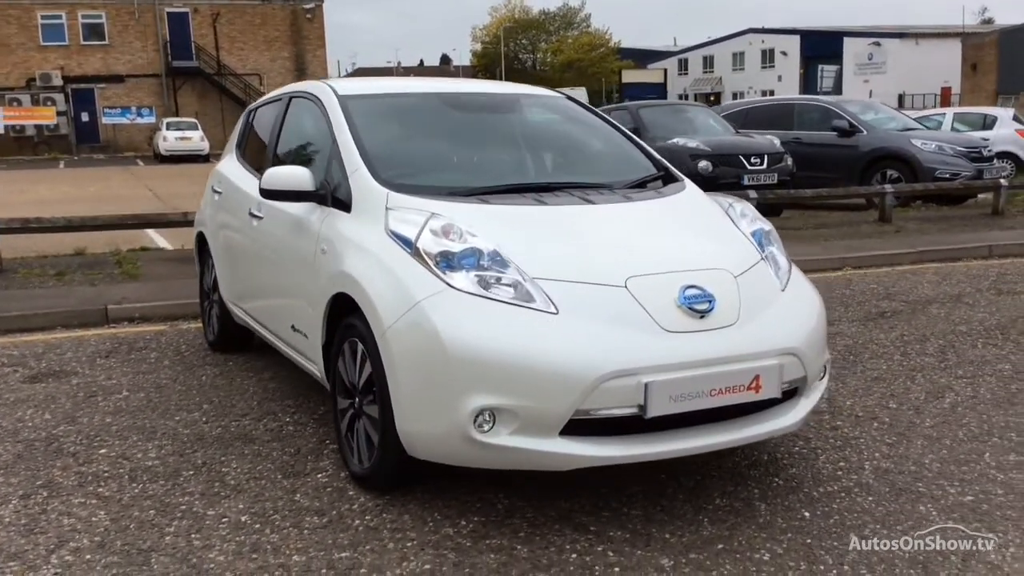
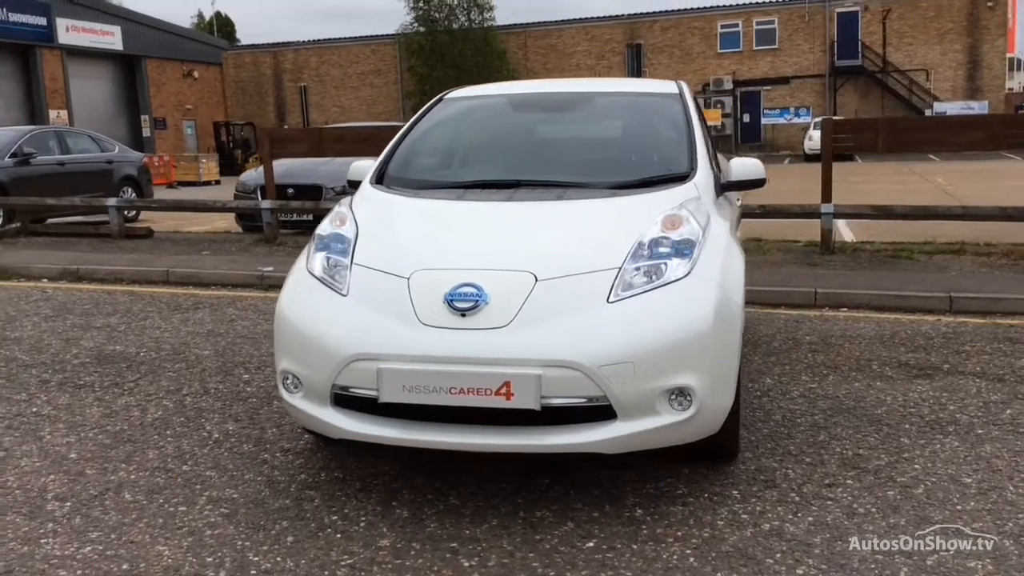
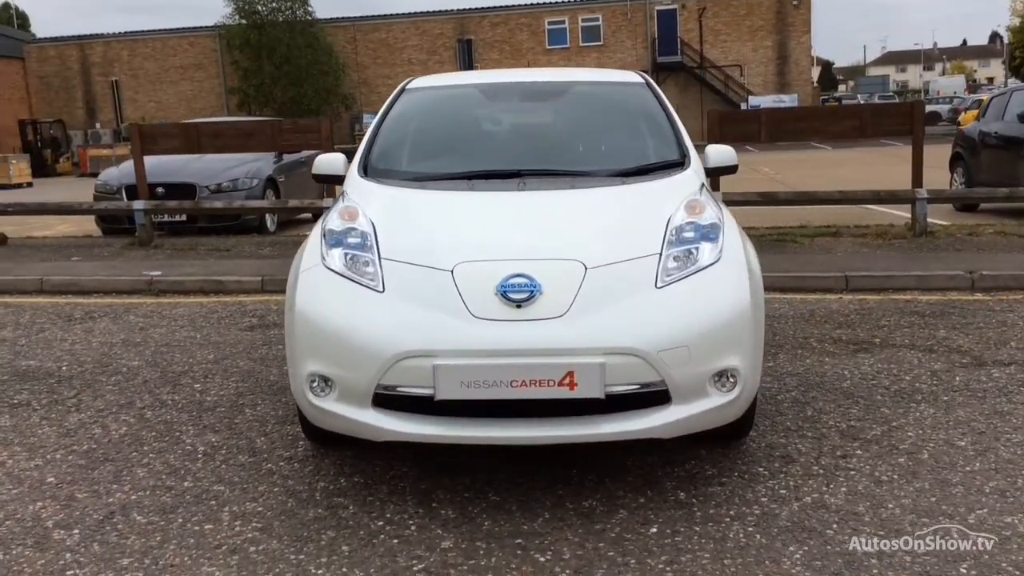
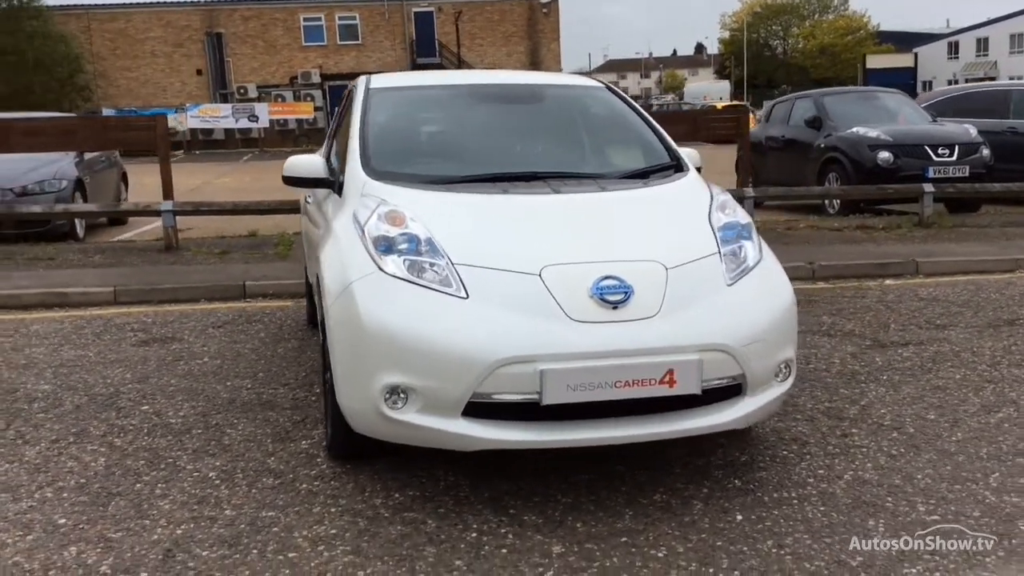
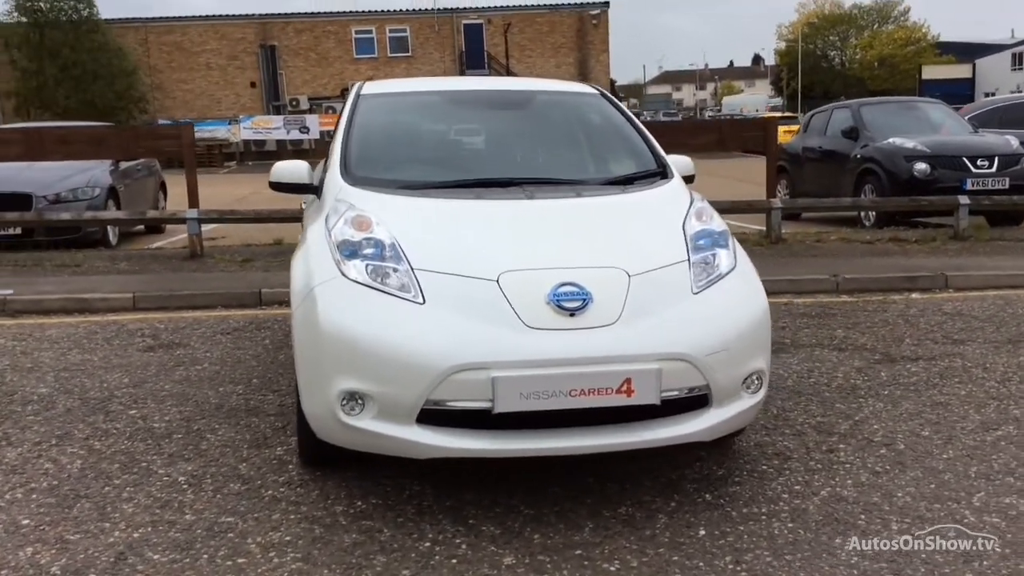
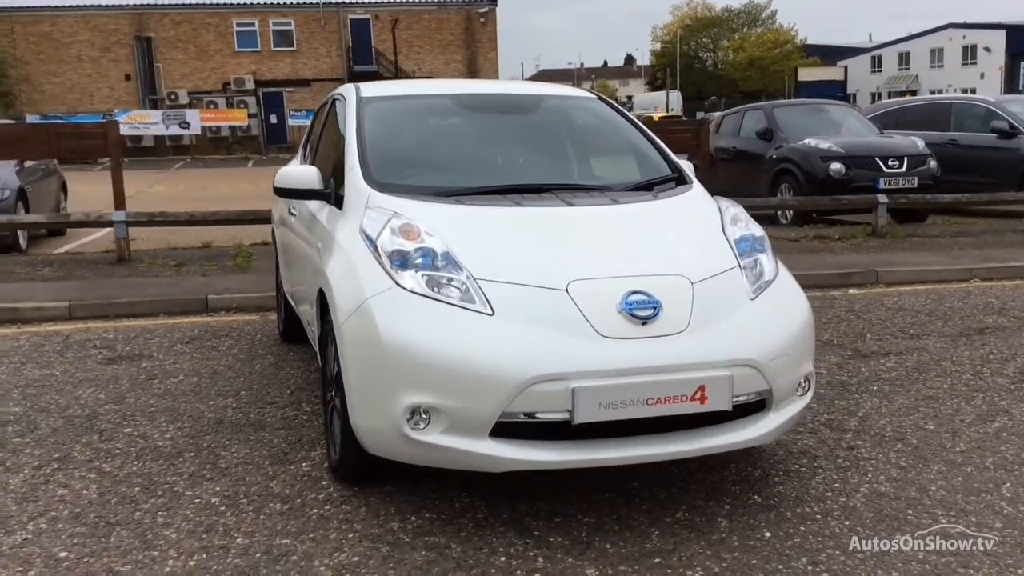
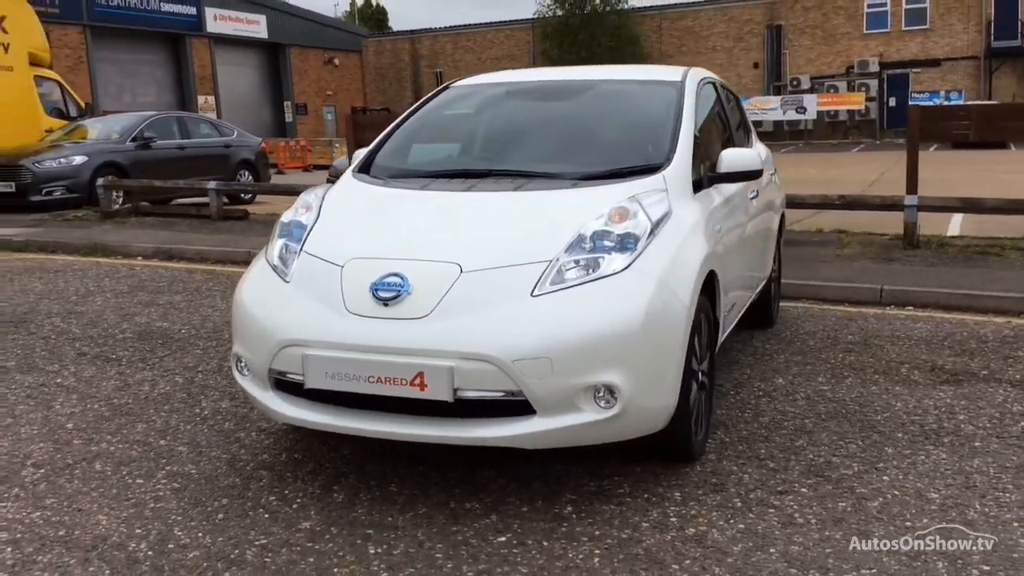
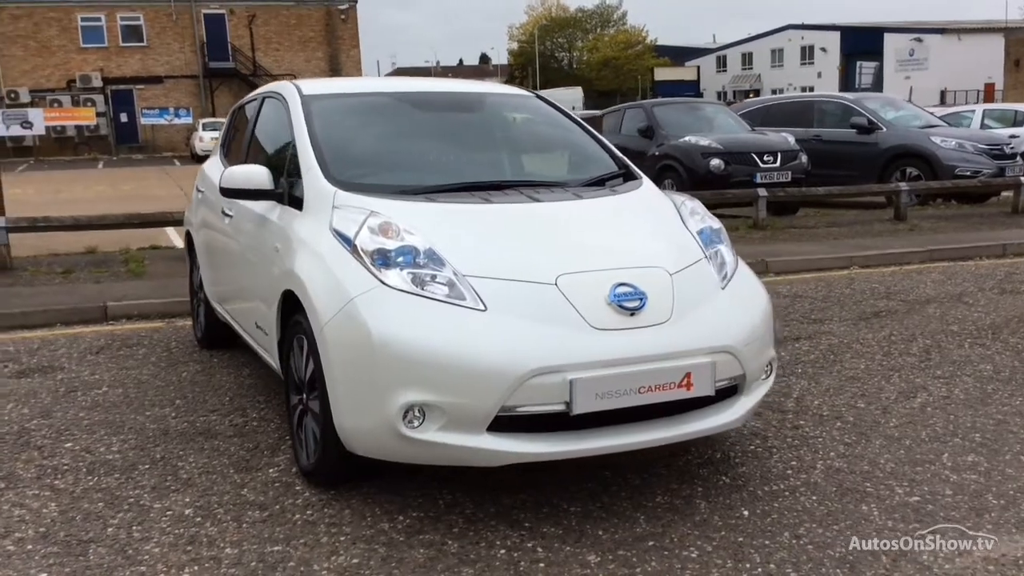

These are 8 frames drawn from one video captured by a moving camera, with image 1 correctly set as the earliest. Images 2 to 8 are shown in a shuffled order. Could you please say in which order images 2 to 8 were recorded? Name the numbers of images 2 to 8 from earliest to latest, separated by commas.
8, 6, 4, 5, 3, 2, 7
